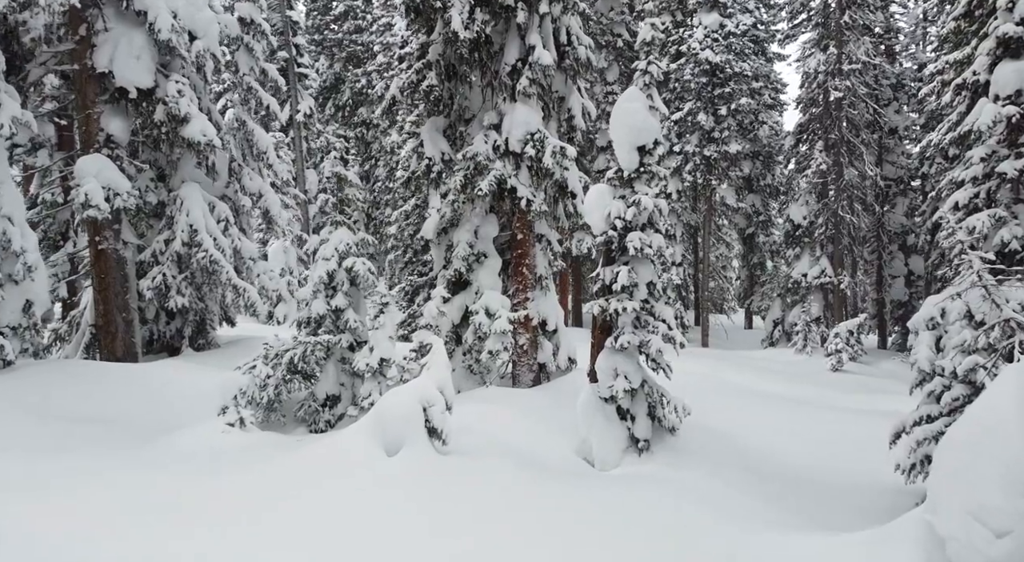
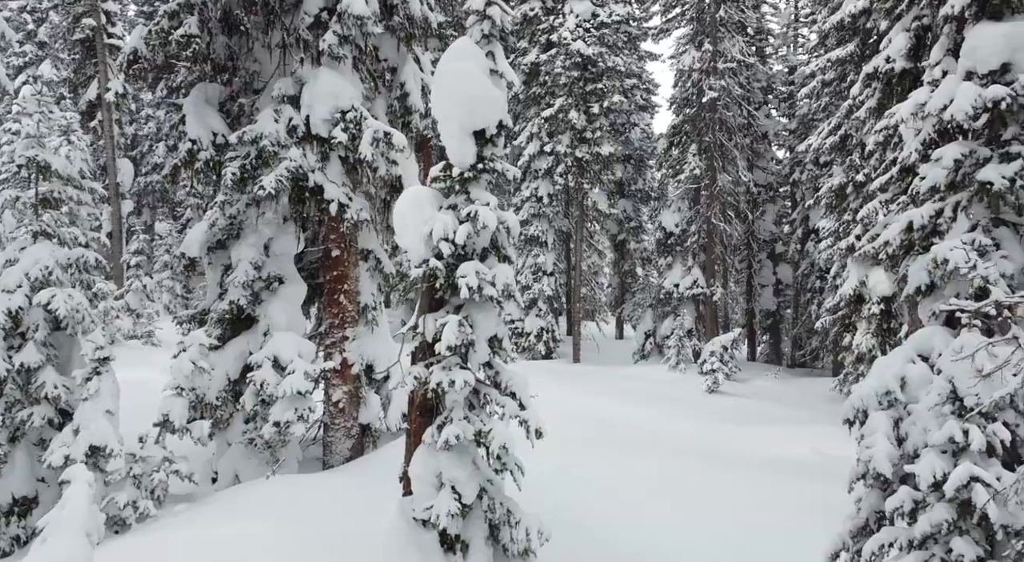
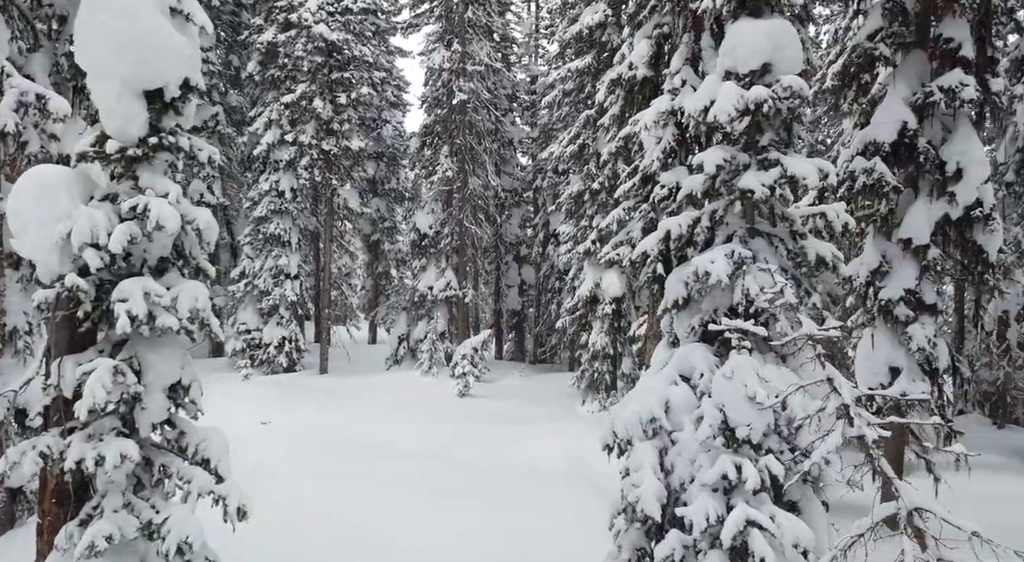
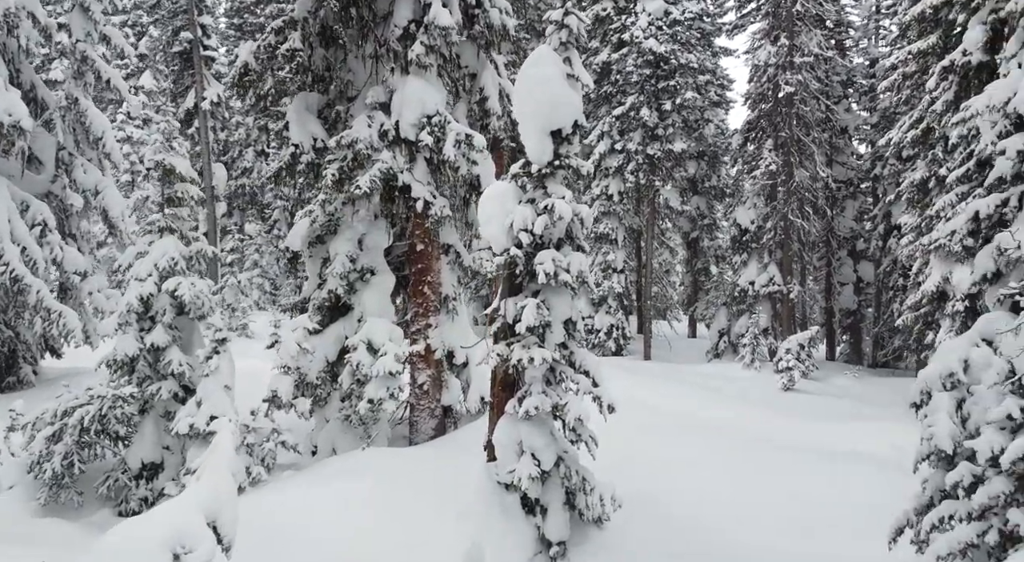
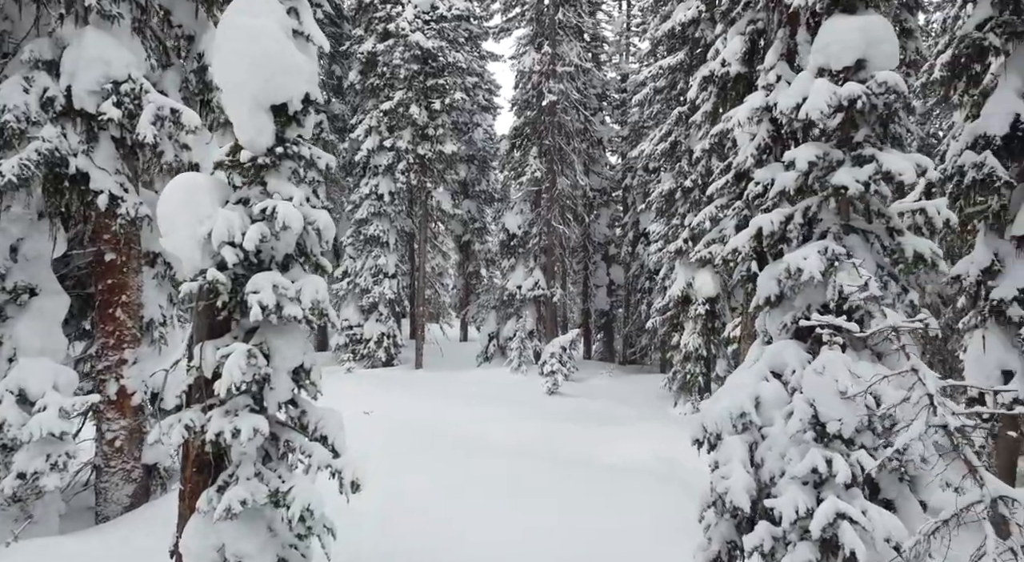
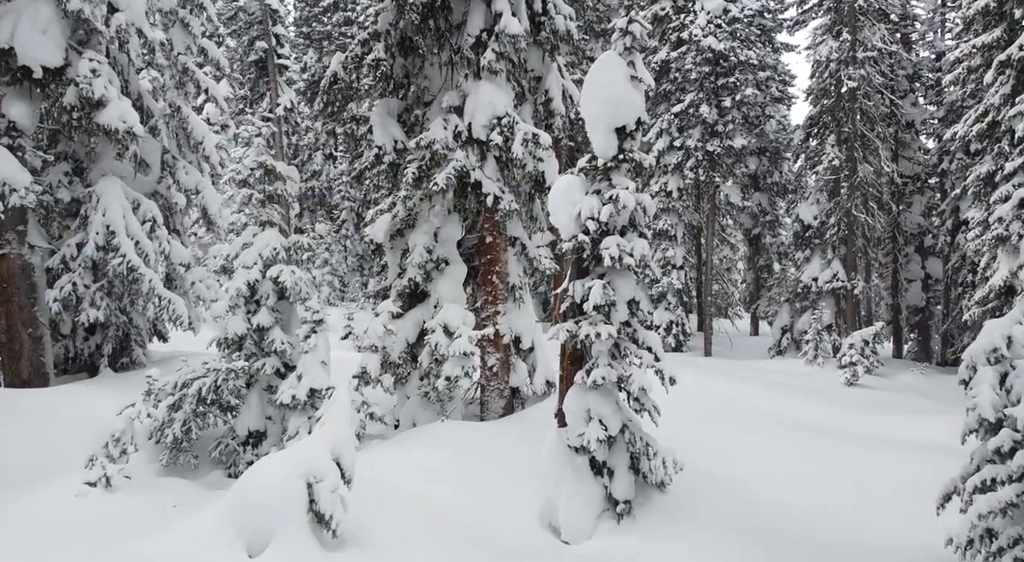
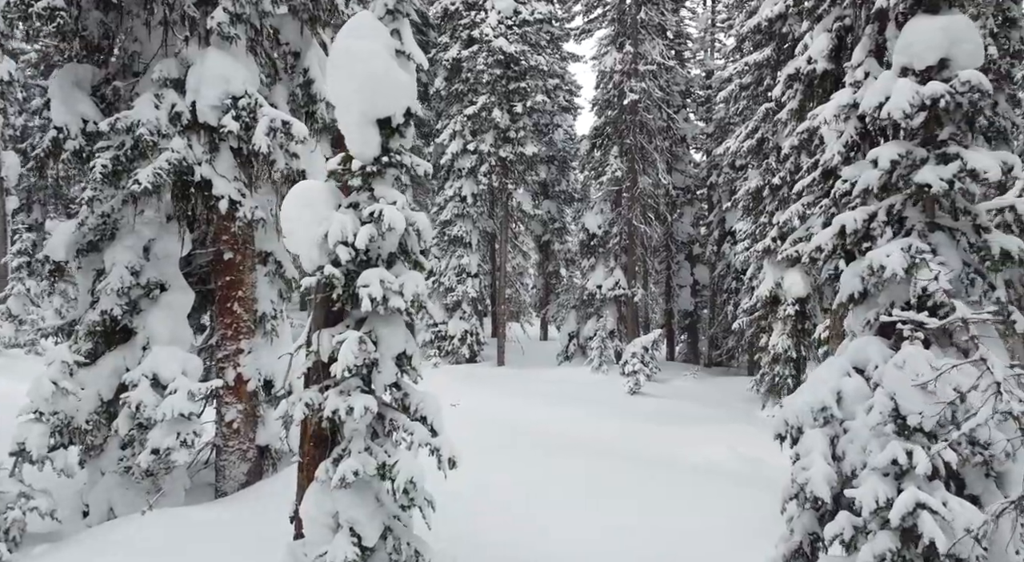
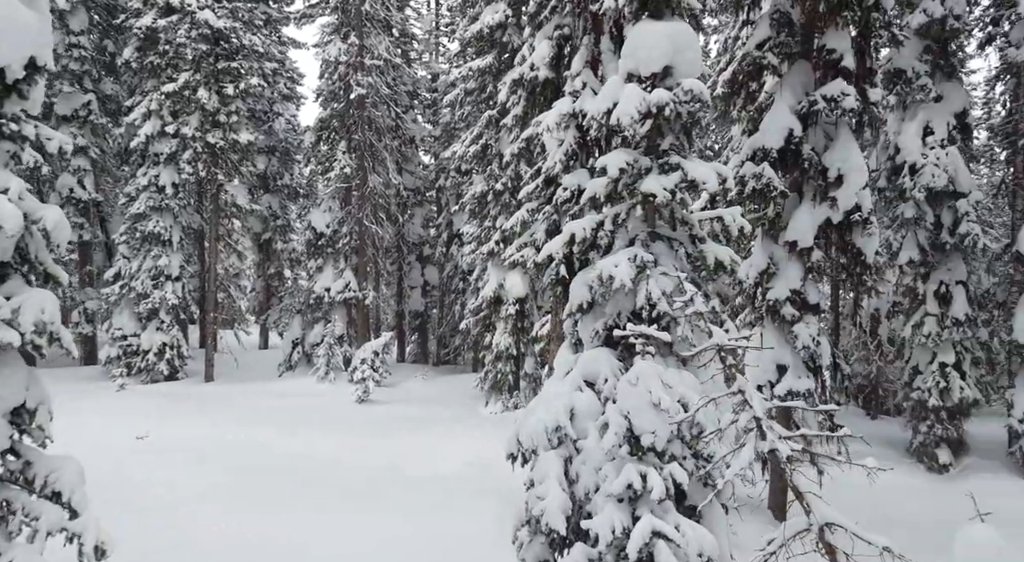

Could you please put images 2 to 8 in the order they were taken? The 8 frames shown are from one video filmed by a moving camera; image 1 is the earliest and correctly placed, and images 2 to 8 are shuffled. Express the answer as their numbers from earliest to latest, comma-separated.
6, 4, 2, 7, 5, 3, 8
